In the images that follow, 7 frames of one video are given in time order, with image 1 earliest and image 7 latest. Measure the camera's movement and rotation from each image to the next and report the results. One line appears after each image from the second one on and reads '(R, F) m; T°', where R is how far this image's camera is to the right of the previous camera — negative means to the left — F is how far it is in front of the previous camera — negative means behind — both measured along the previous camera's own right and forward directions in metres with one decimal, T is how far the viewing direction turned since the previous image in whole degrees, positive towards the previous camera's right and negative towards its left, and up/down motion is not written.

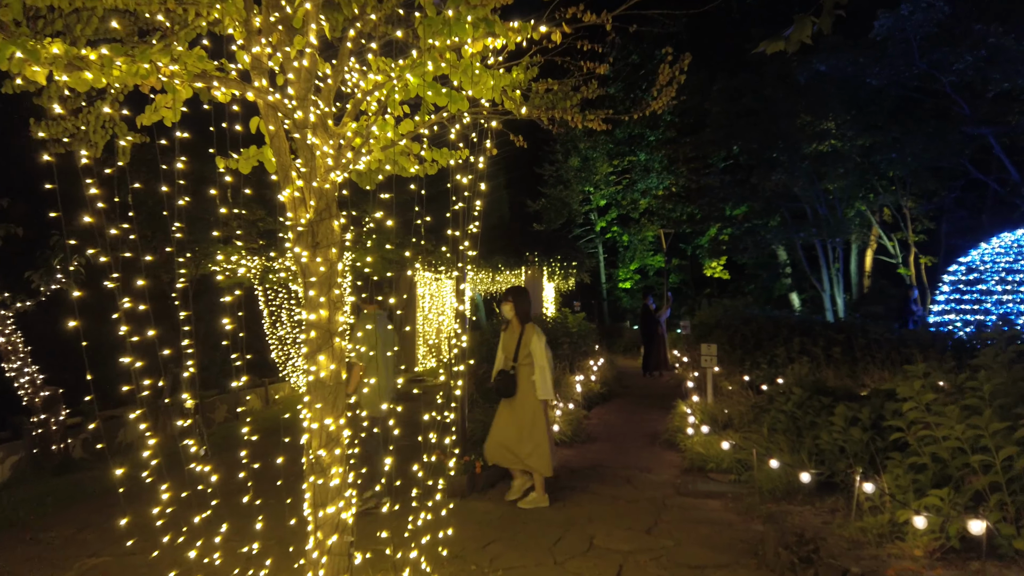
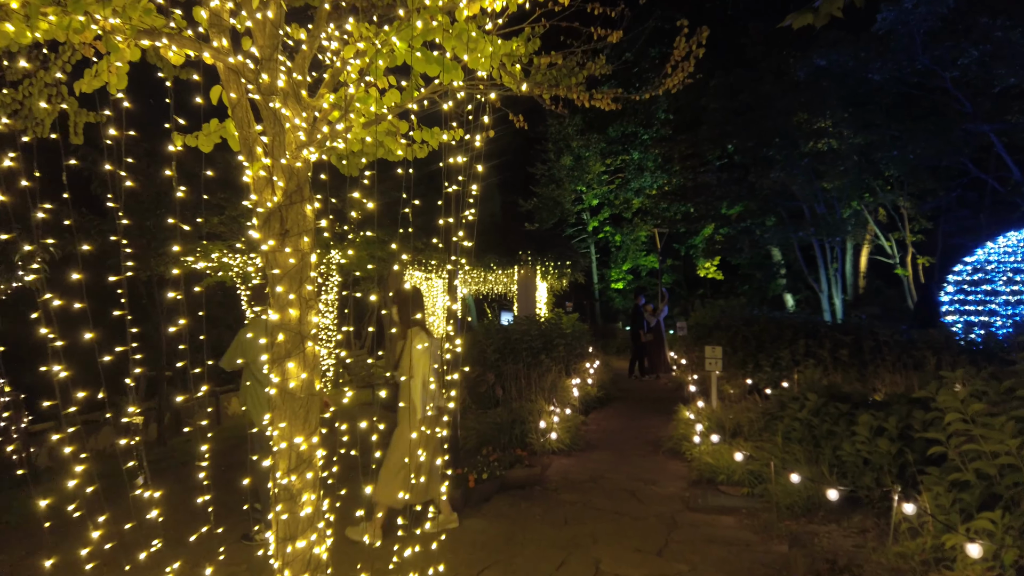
(-0.1, +0.5) m; +1°
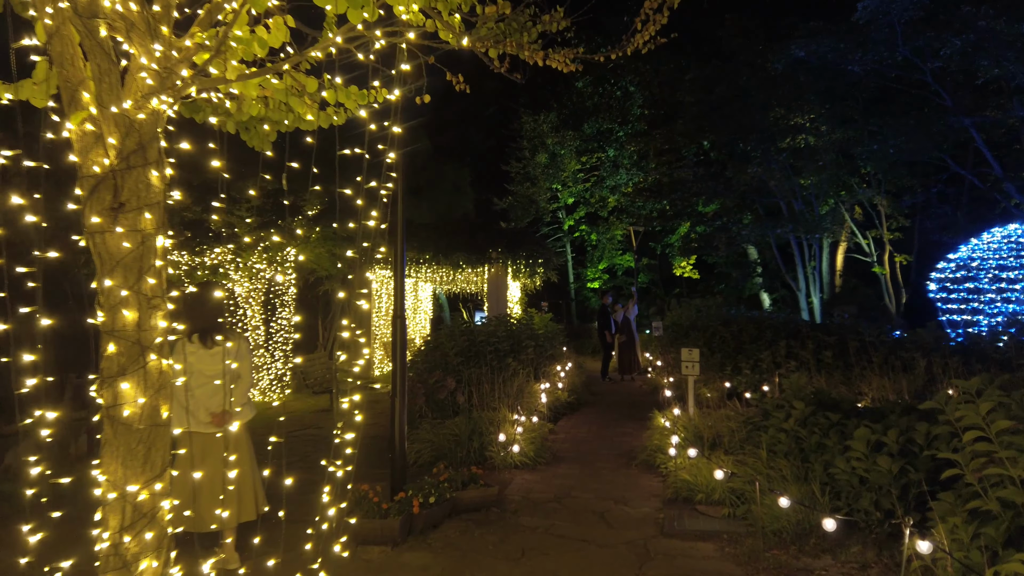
(+0.2, +0.7) m; +2°
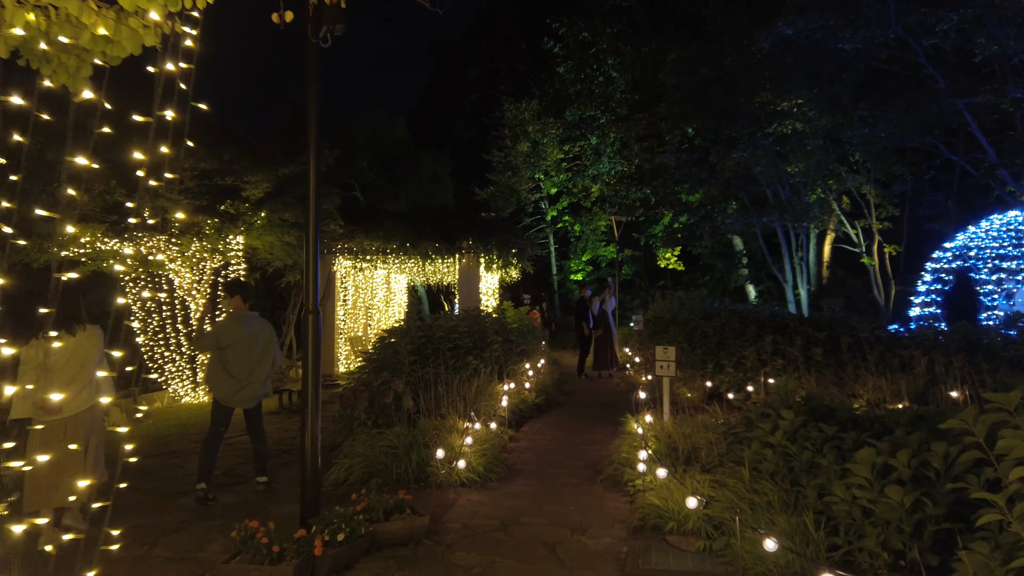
(+0.4, +1.0) m; +1°
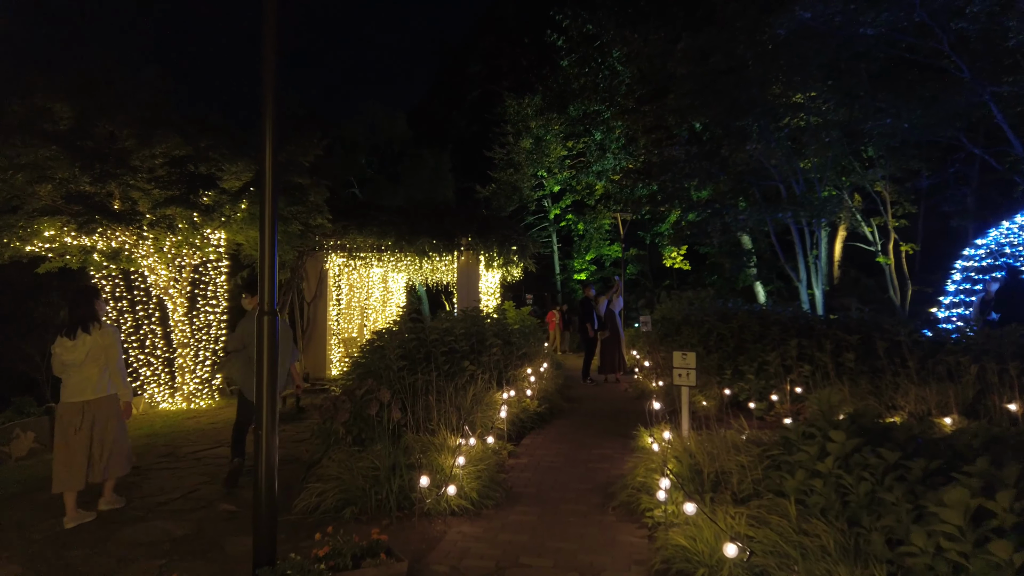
(0.0, +0.8) m; 0°
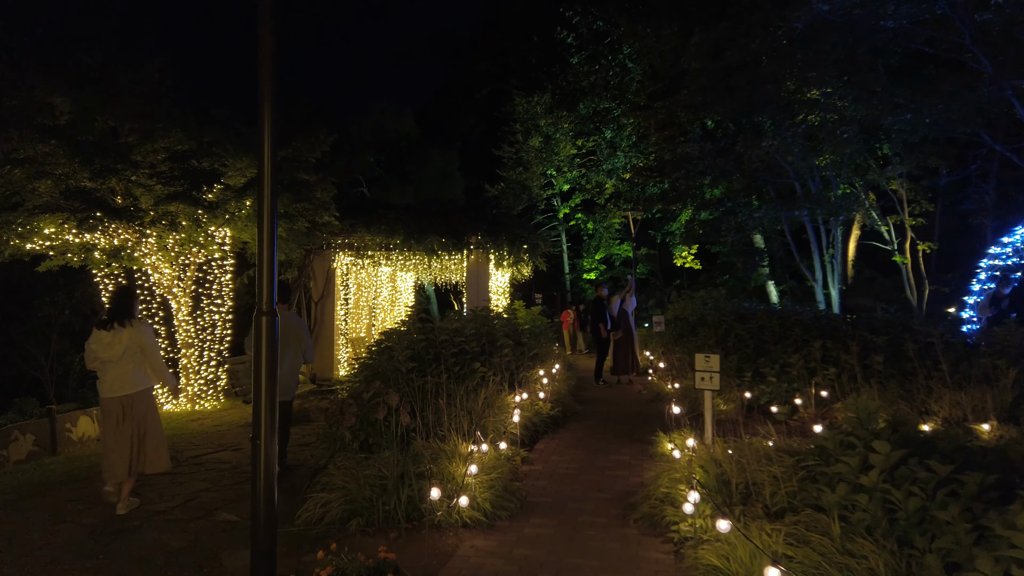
(-0.1, +0.3) m; -1°
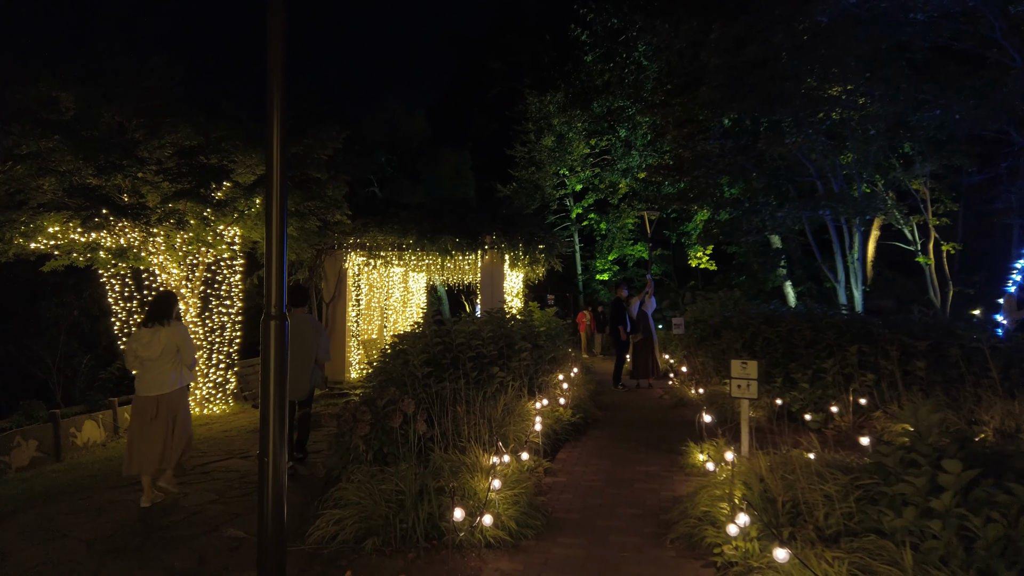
(-0.1, +0.4) m; -1°
